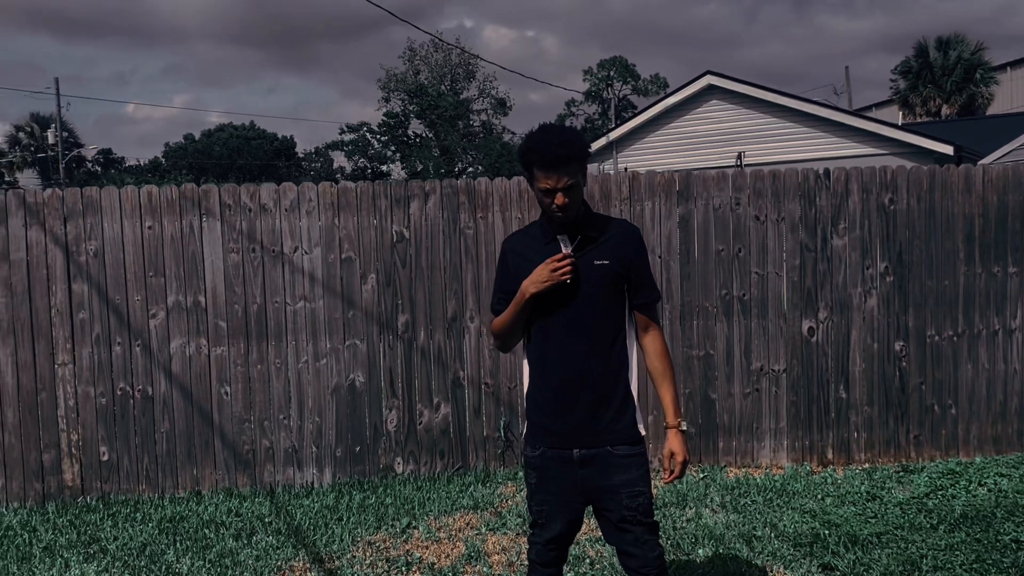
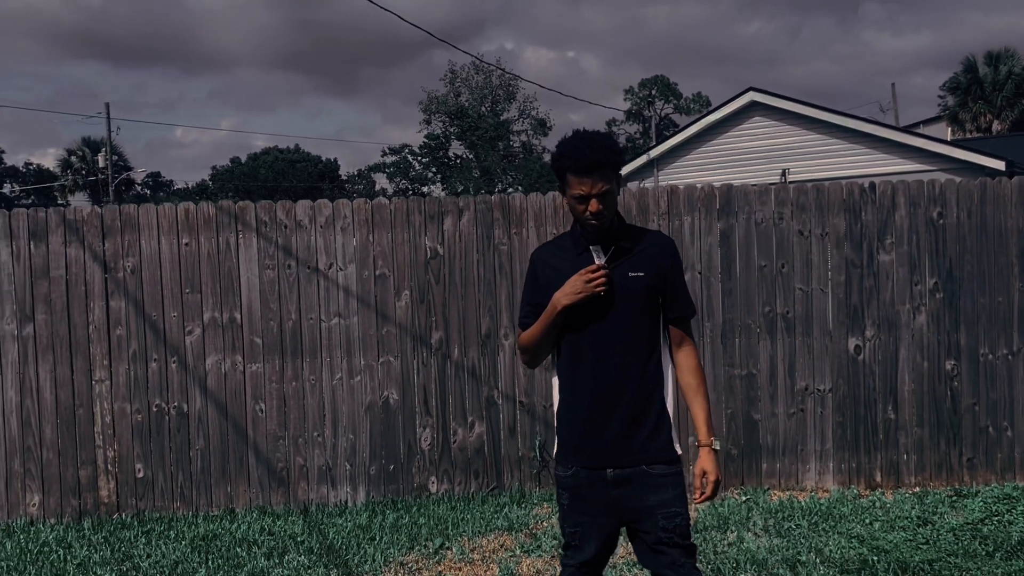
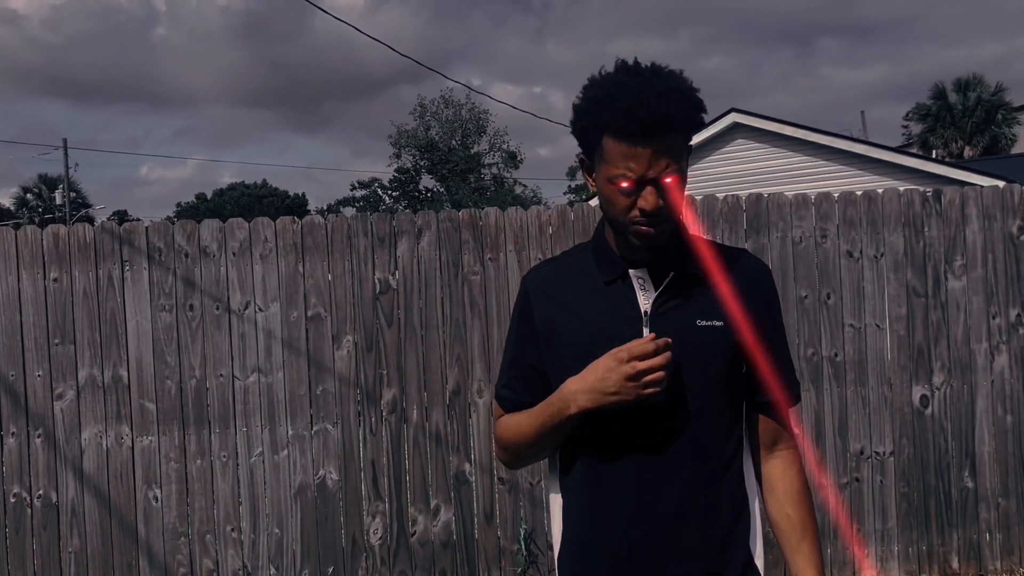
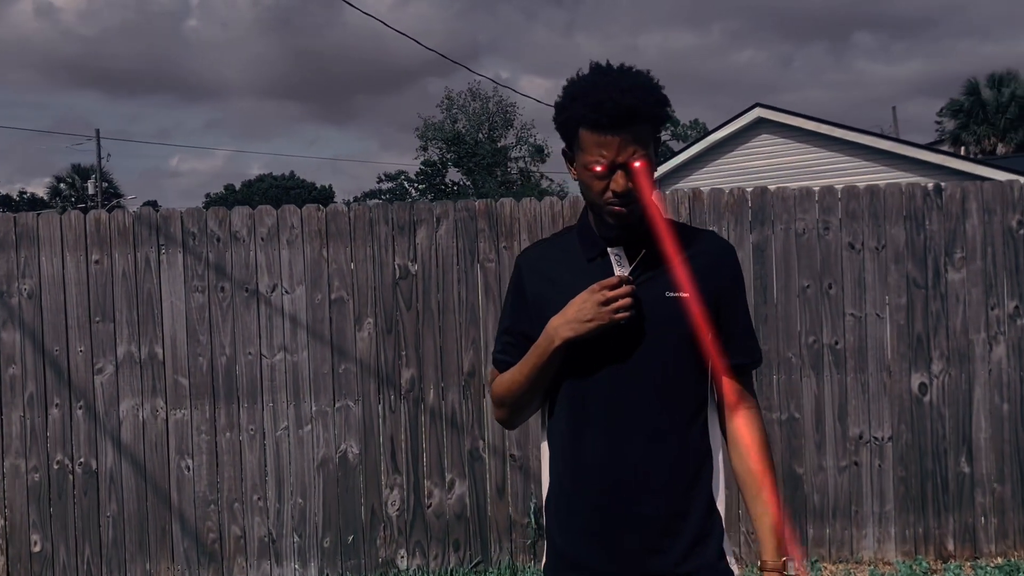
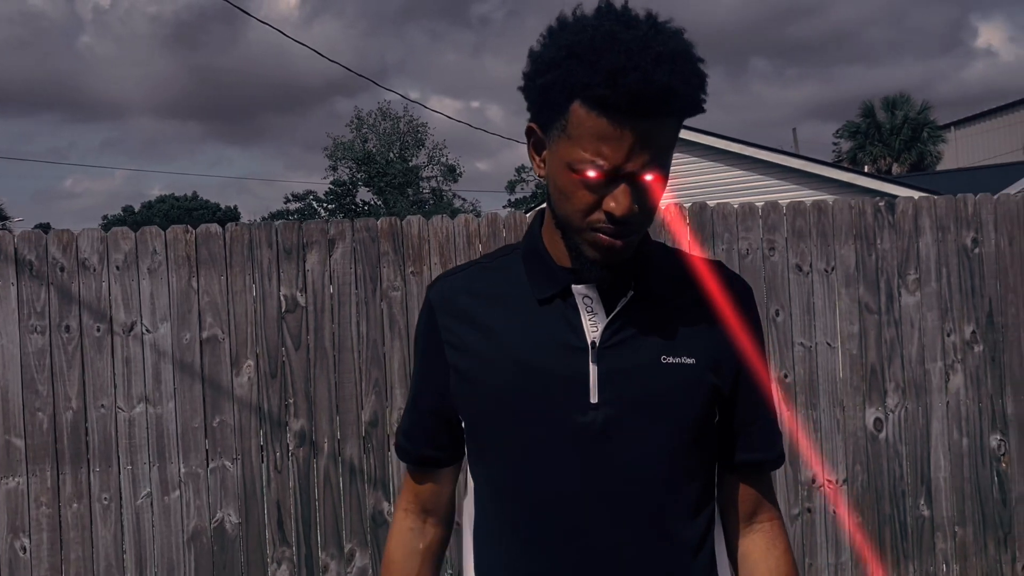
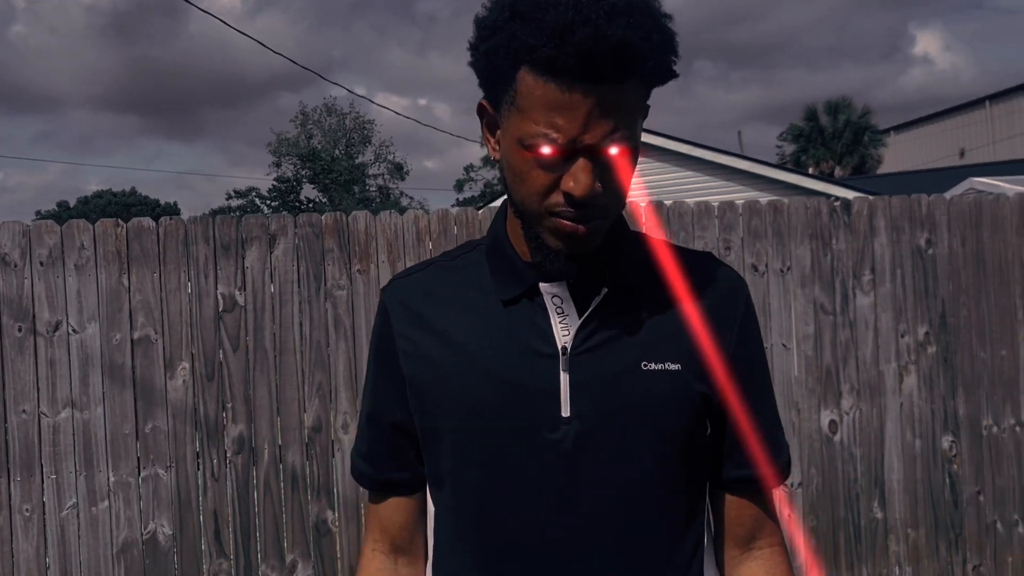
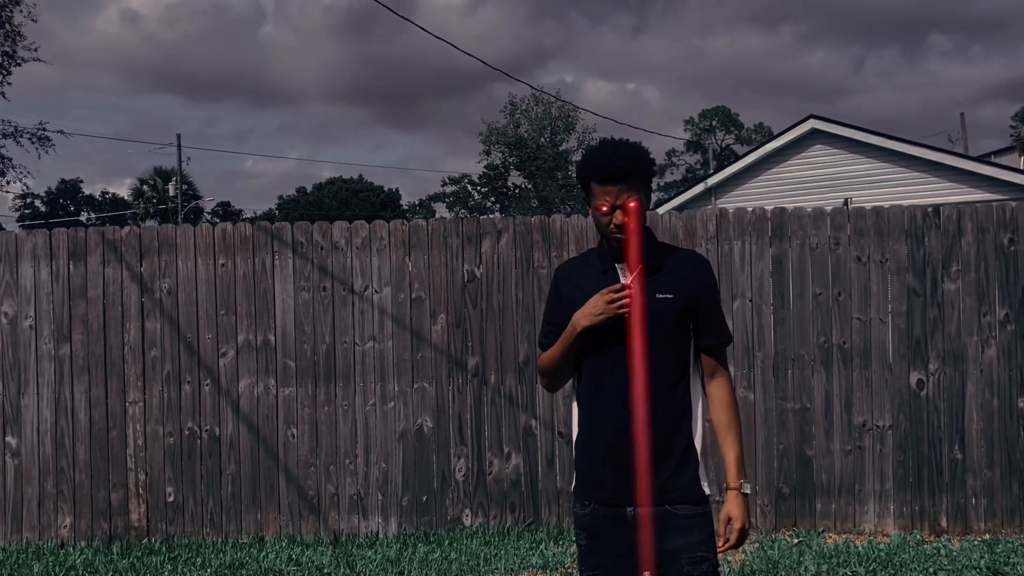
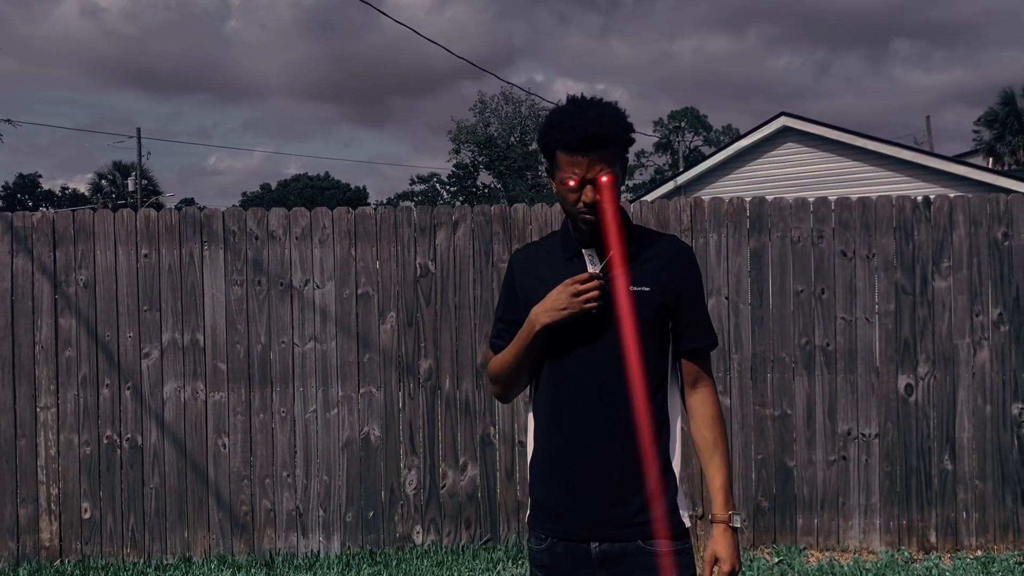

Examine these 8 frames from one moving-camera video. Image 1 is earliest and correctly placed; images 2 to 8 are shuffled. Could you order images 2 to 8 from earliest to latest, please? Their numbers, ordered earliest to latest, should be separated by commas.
2, 7, 8, 4, 3, 5, 6
